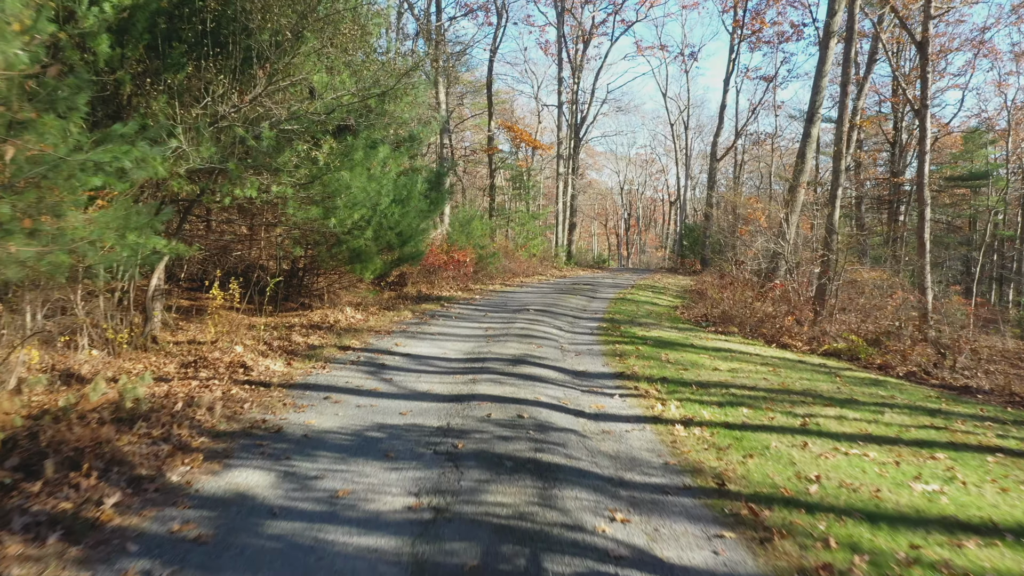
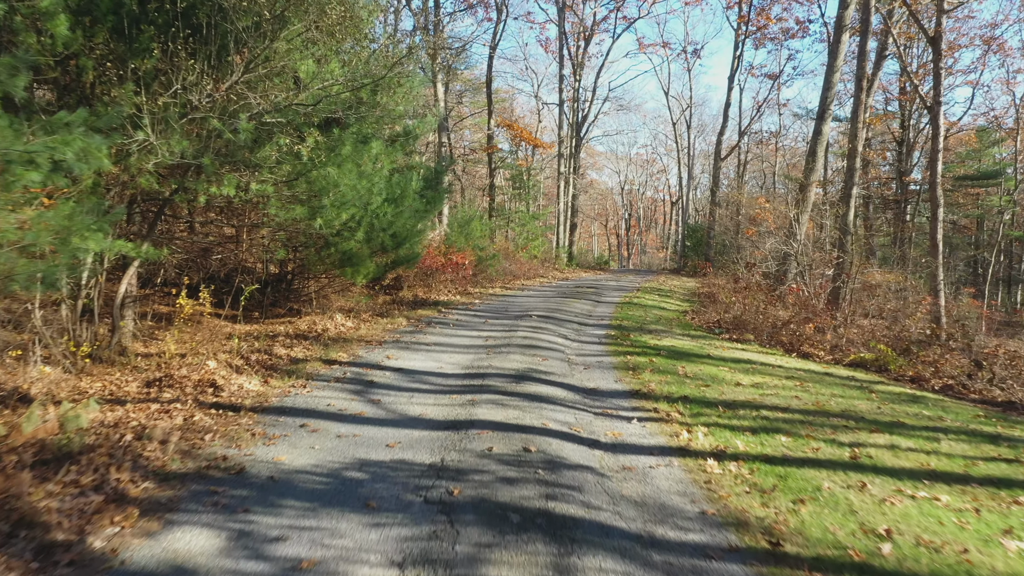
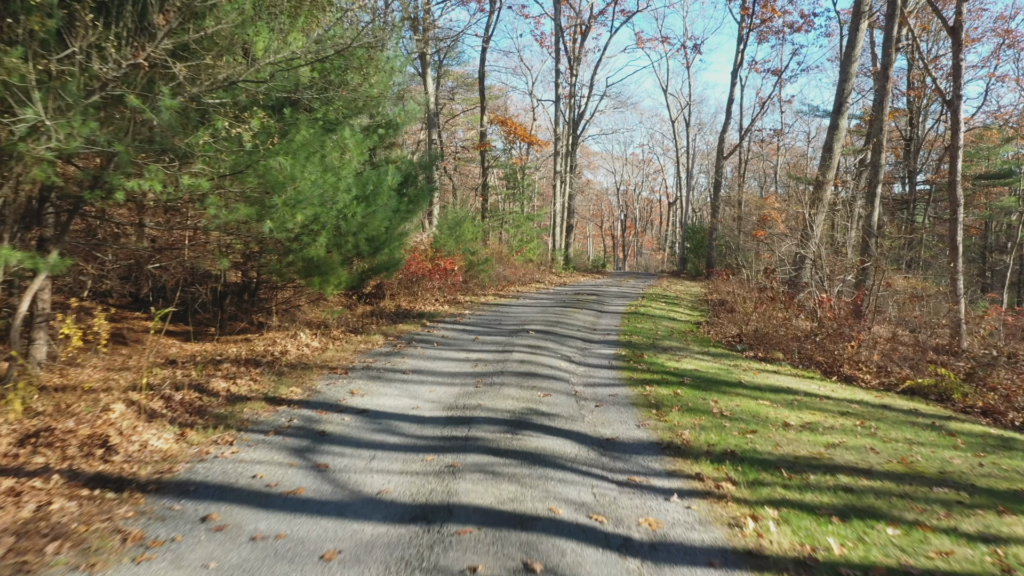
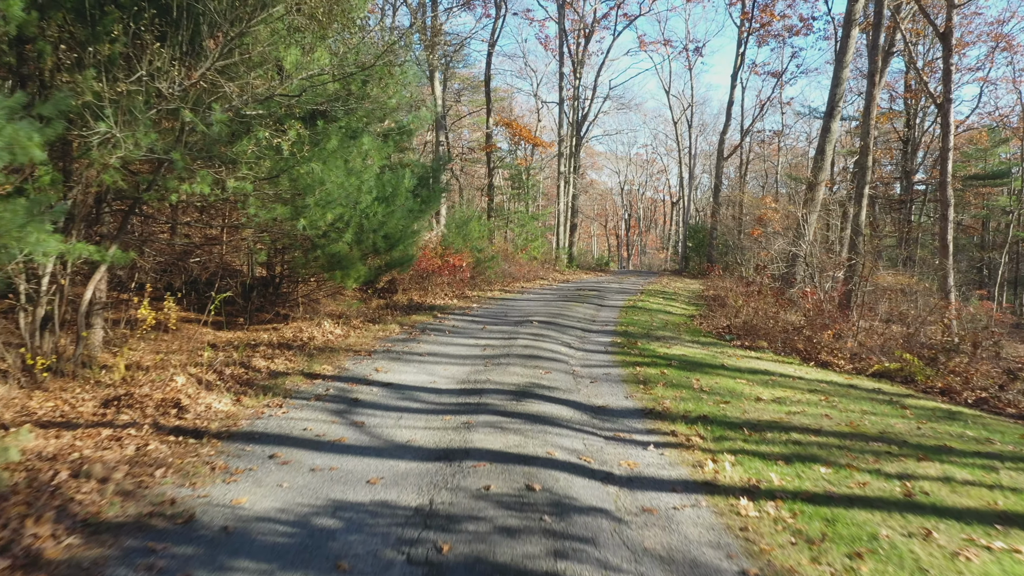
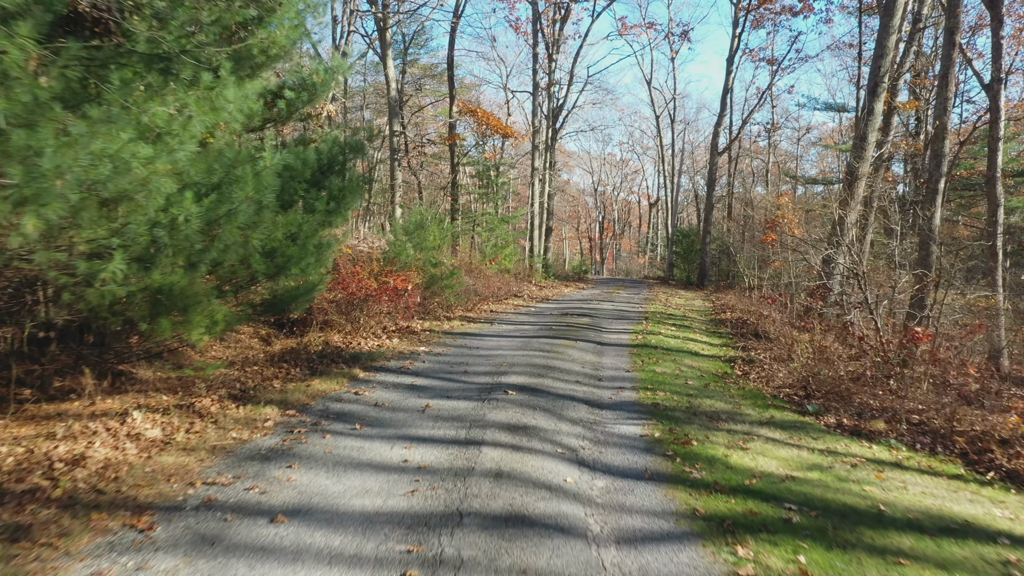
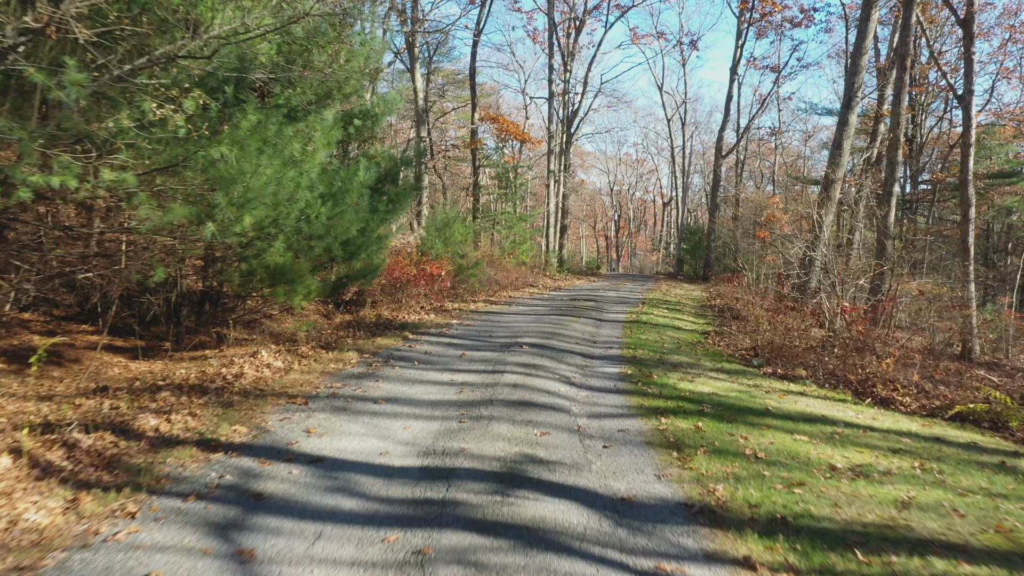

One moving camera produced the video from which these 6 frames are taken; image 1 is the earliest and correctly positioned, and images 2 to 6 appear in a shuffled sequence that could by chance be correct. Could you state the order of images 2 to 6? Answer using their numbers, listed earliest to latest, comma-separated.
2, 4, 3, 6, 5
